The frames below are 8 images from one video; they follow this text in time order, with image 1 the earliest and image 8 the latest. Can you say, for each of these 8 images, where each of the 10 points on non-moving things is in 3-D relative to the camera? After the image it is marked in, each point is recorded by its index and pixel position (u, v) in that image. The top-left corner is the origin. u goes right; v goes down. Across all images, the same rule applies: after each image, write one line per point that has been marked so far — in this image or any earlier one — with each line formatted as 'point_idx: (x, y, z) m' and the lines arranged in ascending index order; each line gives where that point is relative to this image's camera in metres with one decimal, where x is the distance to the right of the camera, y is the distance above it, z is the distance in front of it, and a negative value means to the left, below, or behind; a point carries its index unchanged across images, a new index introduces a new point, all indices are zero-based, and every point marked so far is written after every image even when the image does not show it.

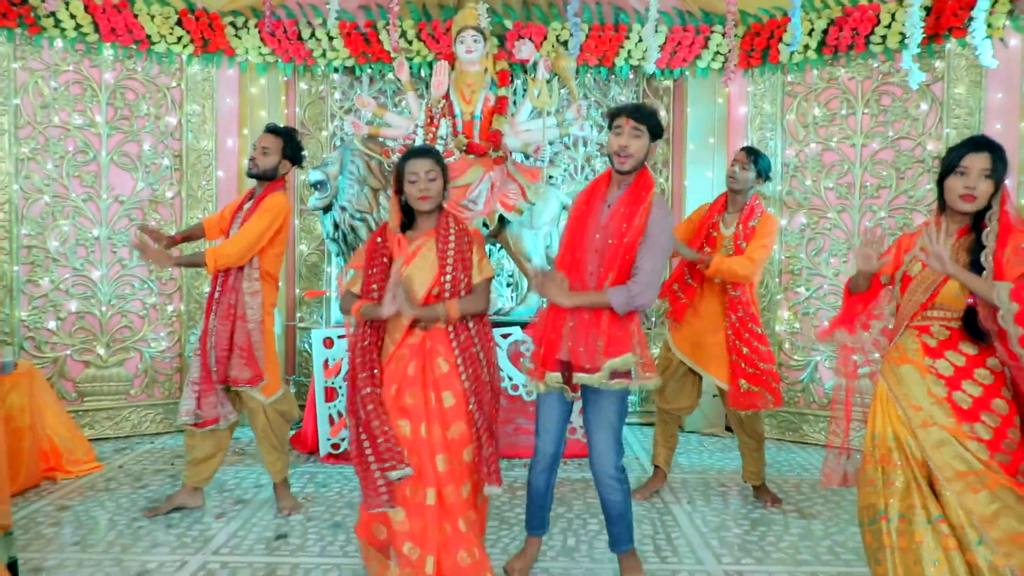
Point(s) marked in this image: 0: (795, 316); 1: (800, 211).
0: (+1.3, -0.1, +3.9) m
1: (+1.3, +0.4, +3.9) m
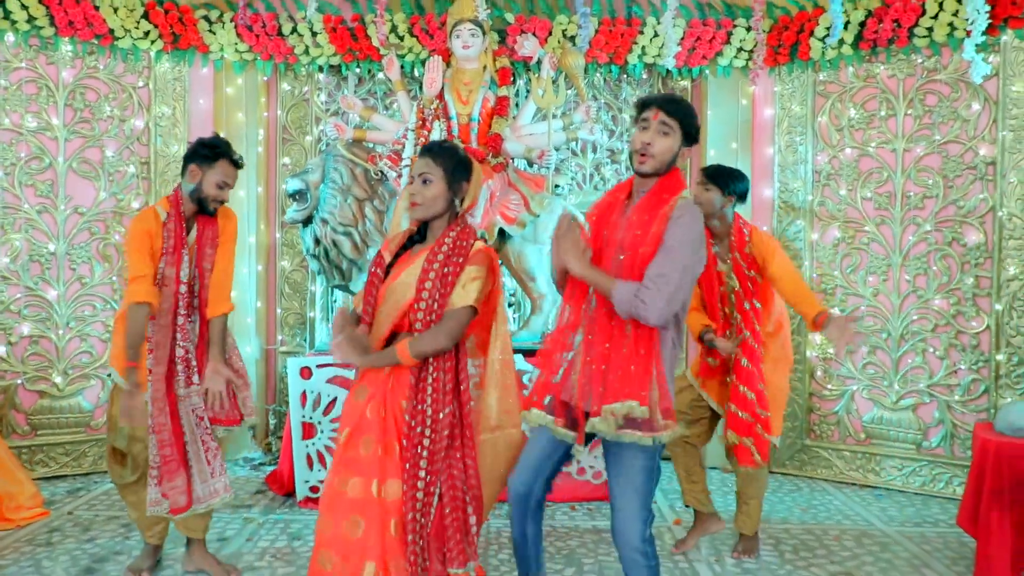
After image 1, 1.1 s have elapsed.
0: (+1.3, -0.2, +3.5) m
1: (+1.3, +0.3, +3.5) m
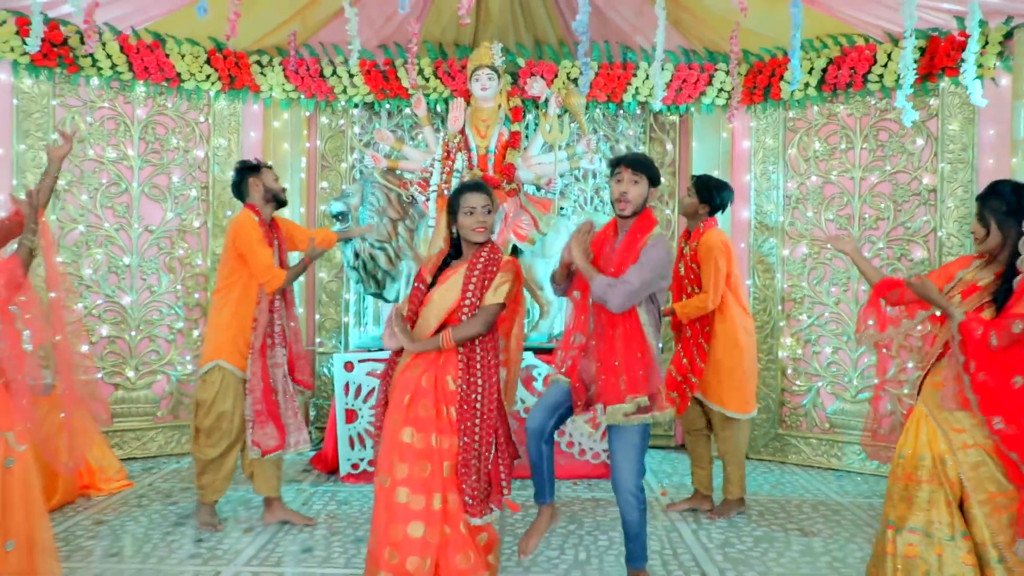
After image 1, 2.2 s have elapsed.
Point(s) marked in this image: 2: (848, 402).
0: (+1.4, -0.3, +4.1) m
1: (+1.4, +0.2, +4.1) m
2: (+1.5, -0.5, +3.9) m
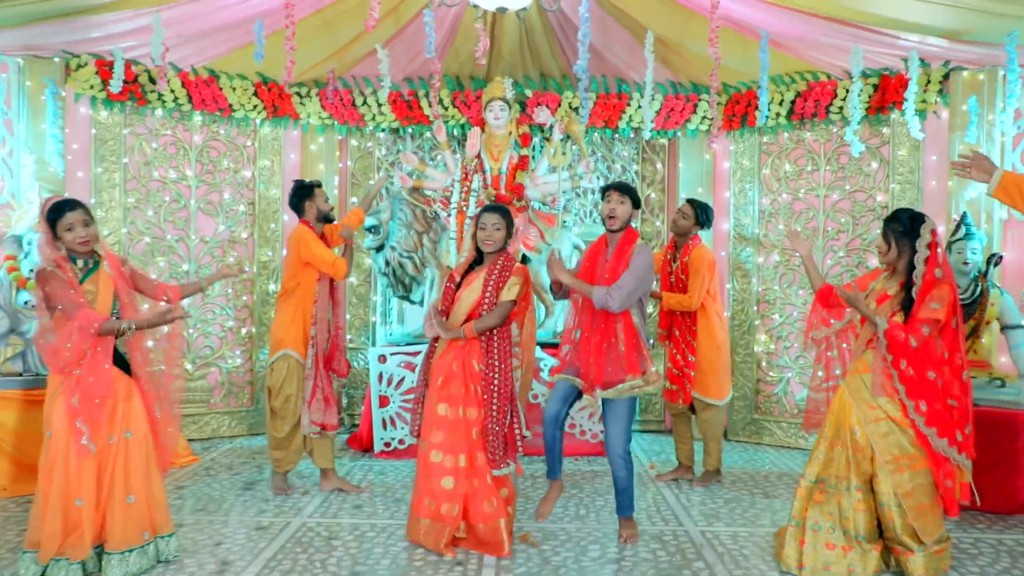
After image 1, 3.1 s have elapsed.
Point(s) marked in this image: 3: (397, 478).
0: (+1.4, -0.3, +4.6) m
1: (+1.4, +0.2, +4.6) m
2: (+1.6, -0.5, +4.5) m
3: (-0.5, -0.9, +3.8) m
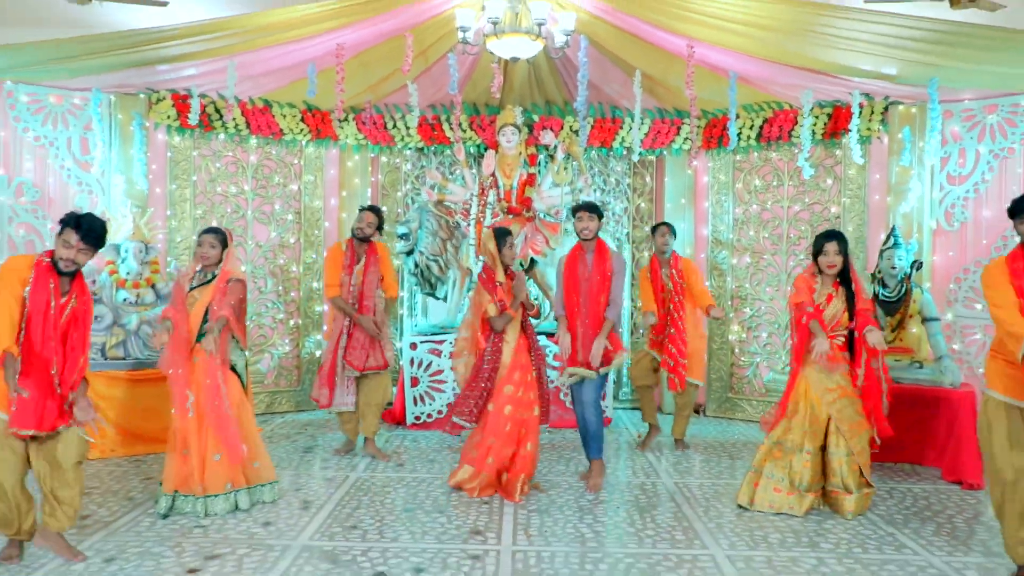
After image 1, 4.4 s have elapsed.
0: (+1.5, -0.3, +5.4) m
1: (+1.5, +0.2, +5.4) m
2: (+1.7, -0.5, +5.3) m
3: (-0.5, -0.8, +4.6) m
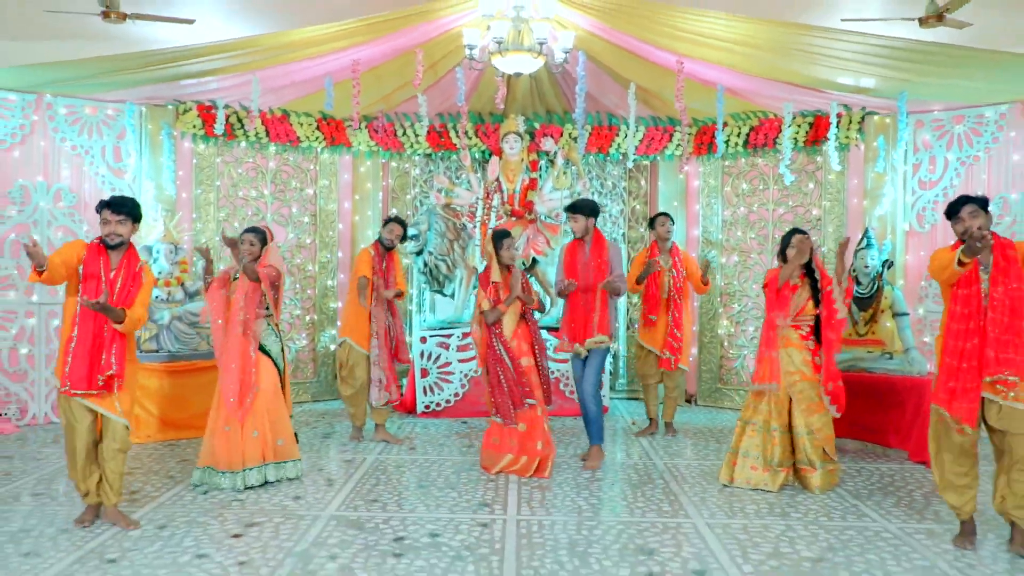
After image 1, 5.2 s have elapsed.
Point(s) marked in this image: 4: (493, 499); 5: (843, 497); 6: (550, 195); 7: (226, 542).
0: (+1.5, -0.2, +5.8) m
1: (+1.5, +0.2, +5.8) m
2: (+1.7, -0.5, +5.7) m
3: (-0.4, -0.8, +5.0) m
4: (-0.1, -0.9, +3.5) m
5: (+1.4, -0.9, +3.7) m
6: (+0.3, +0.6, +5.7) m
7: (-1.0, -0.9, +3.0) m
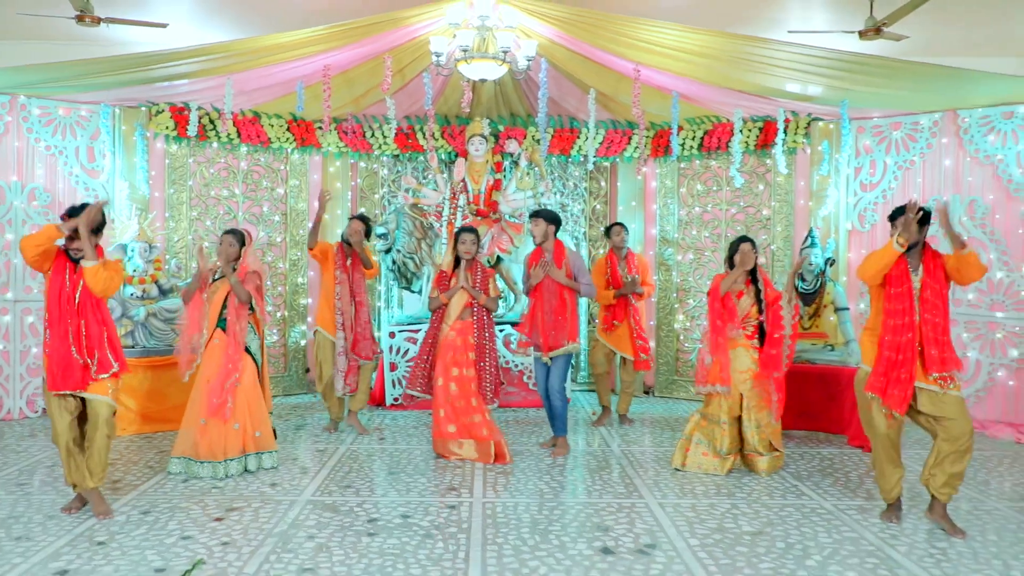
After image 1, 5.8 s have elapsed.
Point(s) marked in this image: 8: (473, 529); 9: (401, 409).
0: (+1.2, -0.2, +6.1) m
1: (+1.3, +0.3, +6.1) m
2: (+1.4, -0.5, +6.0) m
3: (-0.6, -0.8, +5.2) m
4: (-0.2, -0.9, +3.8) m
5: (+1.3, -0.9, +4.0) m
6: (0.0, +0.7, +5.9) m
7: (-1.1, -0.9, +3.2) m
8: (-0.1, -0.9, +3.2) m
9: (-0.7, -0.8, +5.6) m
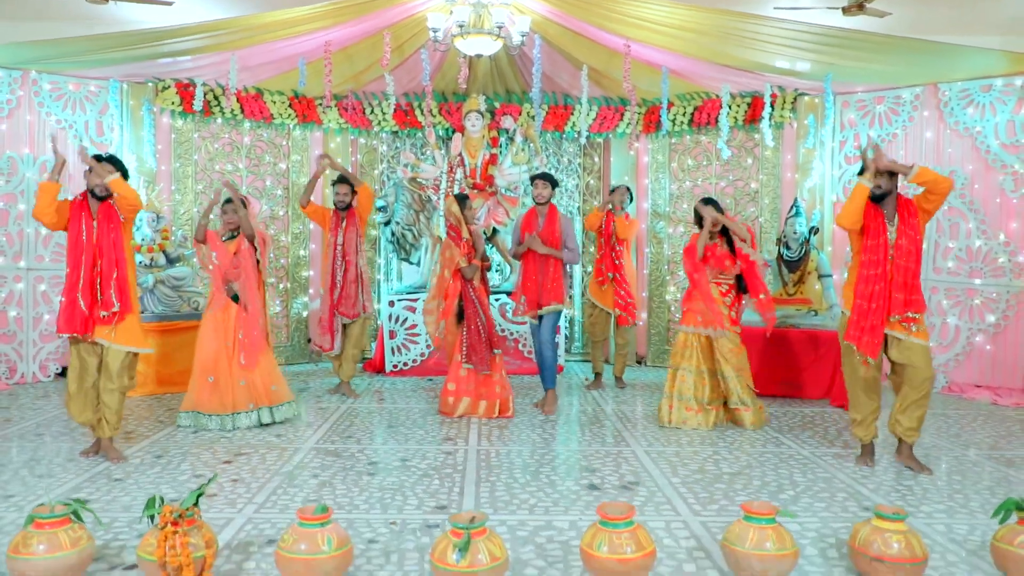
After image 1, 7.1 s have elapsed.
0: (+1.2, 0.0, +6.3) m
1: (+1.2, +0.5, +6.2) m
2: (+1.4, -0.3, +6.1) m
3: (-0.7, -0.6, +5.4) m
4: (-0.3, -0.7, +4.0) m
5: (+1.2, -0.7, +4.2) m
6: (0.0, +0.9, +6.1) m
7: (-1.2, -0.7, +3.4) m
8: (-0.2, -0.7, +3.4) m
9: (-0.8, -0.6, +5.8) m
